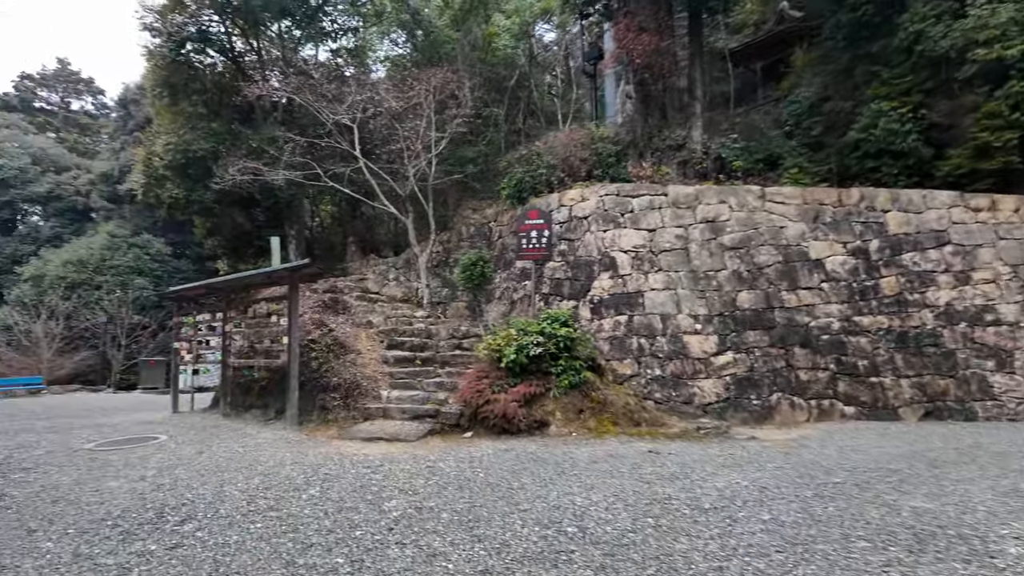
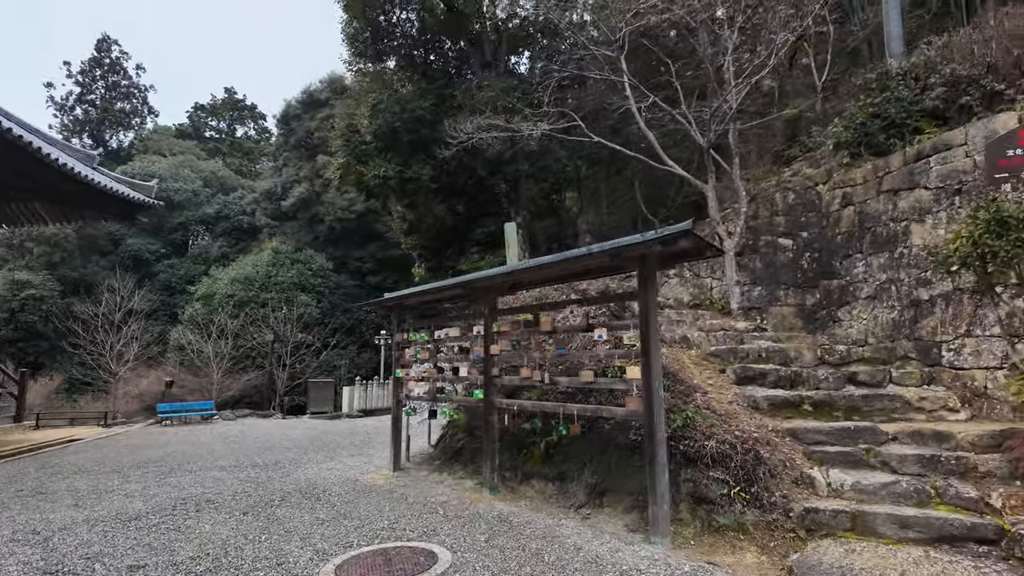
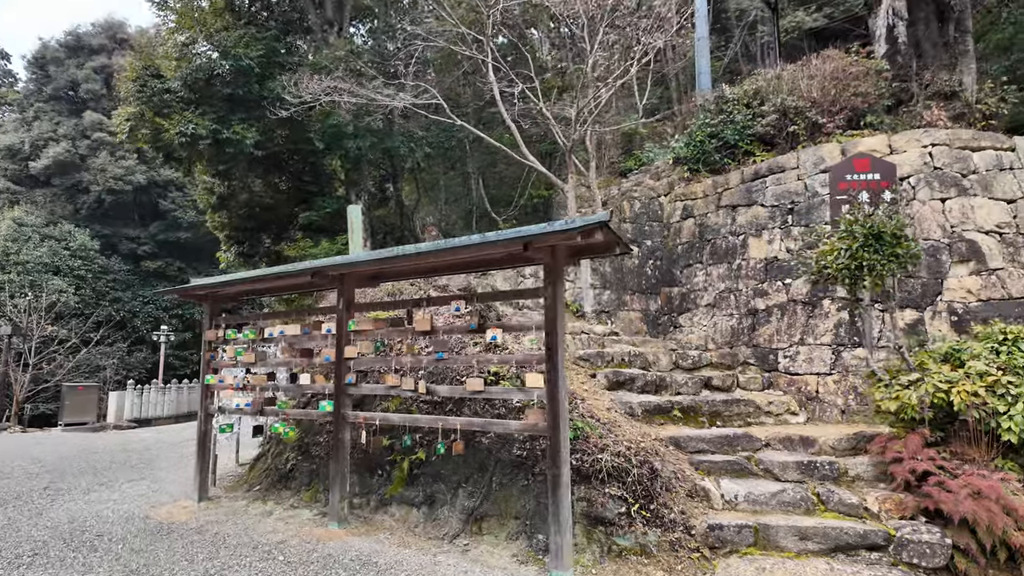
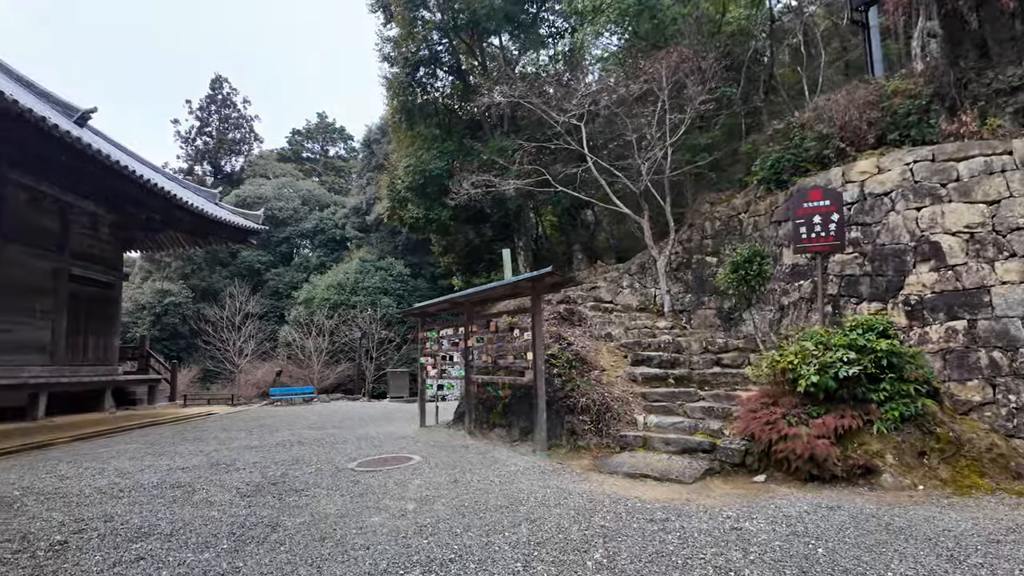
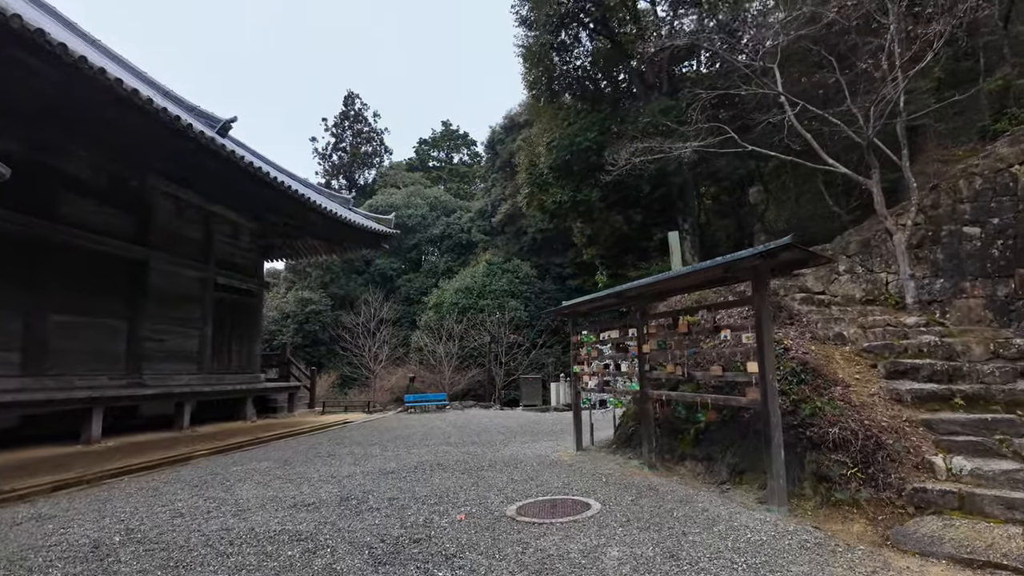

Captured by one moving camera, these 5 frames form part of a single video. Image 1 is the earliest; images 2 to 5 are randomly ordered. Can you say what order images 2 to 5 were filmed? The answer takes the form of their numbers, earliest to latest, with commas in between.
4, 5, 2, 3
